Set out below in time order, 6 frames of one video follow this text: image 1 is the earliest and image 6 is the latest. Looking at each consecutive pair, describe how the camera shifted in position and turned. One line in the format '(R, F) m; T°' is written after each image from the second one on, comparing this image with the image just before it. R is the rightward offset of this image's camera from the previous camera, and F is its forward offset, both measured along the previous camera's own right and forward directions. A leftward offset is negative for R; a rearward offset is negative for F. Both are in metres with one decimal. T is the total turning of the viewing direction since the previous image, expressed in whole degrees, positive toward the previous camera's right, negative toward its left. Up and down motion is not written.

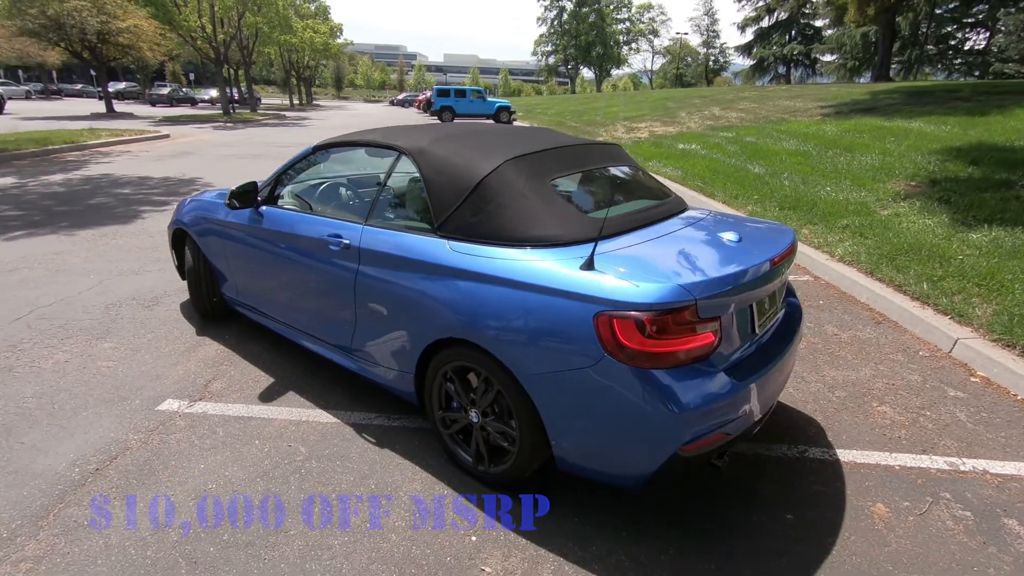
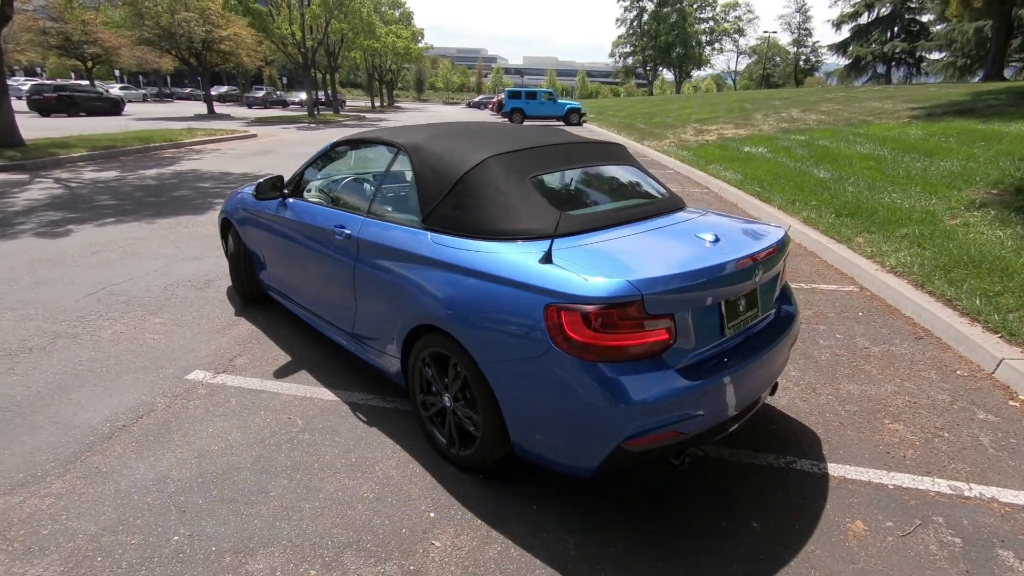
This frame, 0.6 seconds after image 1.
(+0.5, -0.1) m; -7°
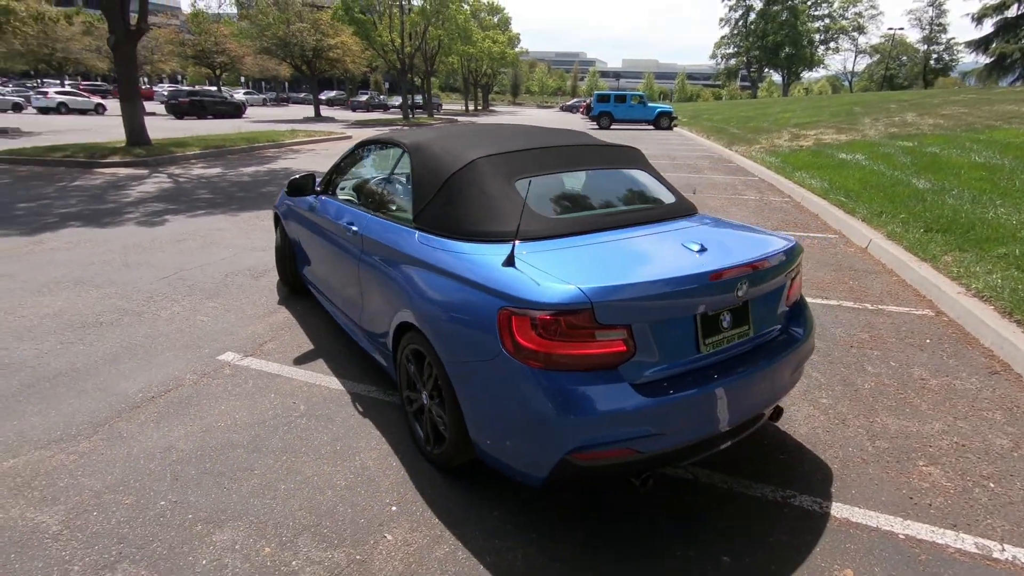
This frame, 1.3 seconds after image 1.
(+0.6, +0.1) m; -9°
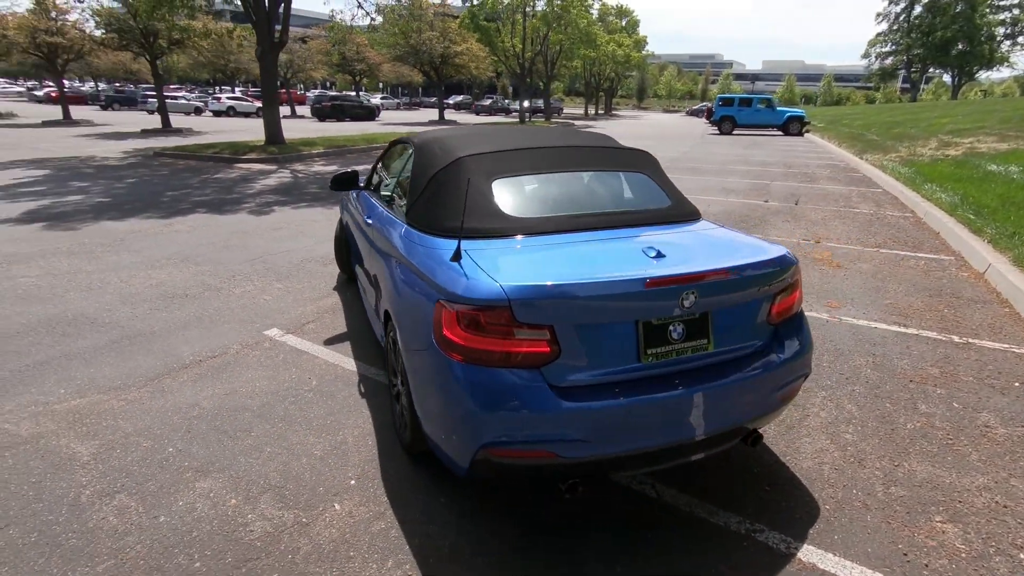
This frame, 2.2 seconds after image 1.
(+0.8, 0.0) m; -12°
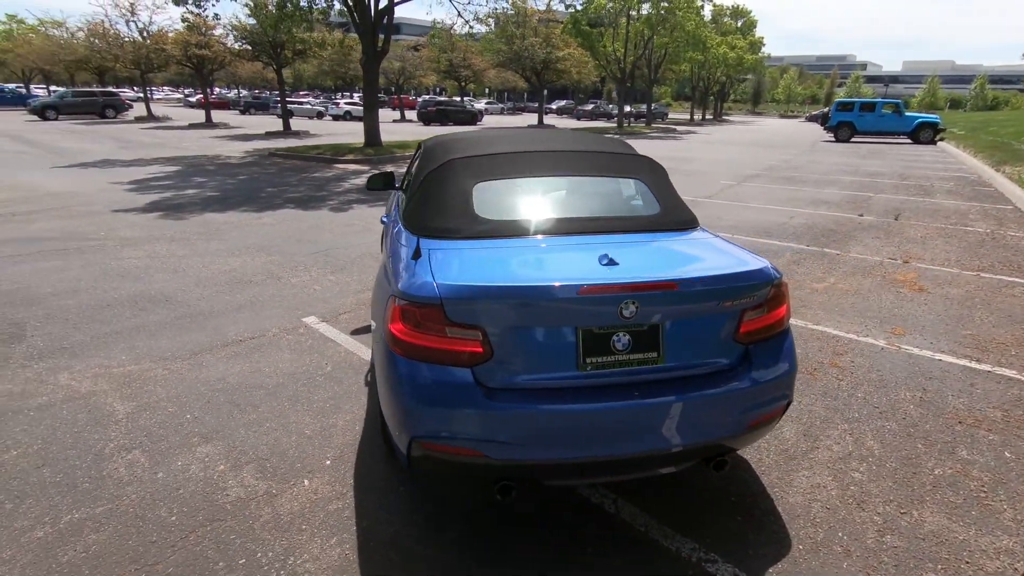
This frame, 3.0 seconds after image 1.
(+0.6, 0.0) m; -10°
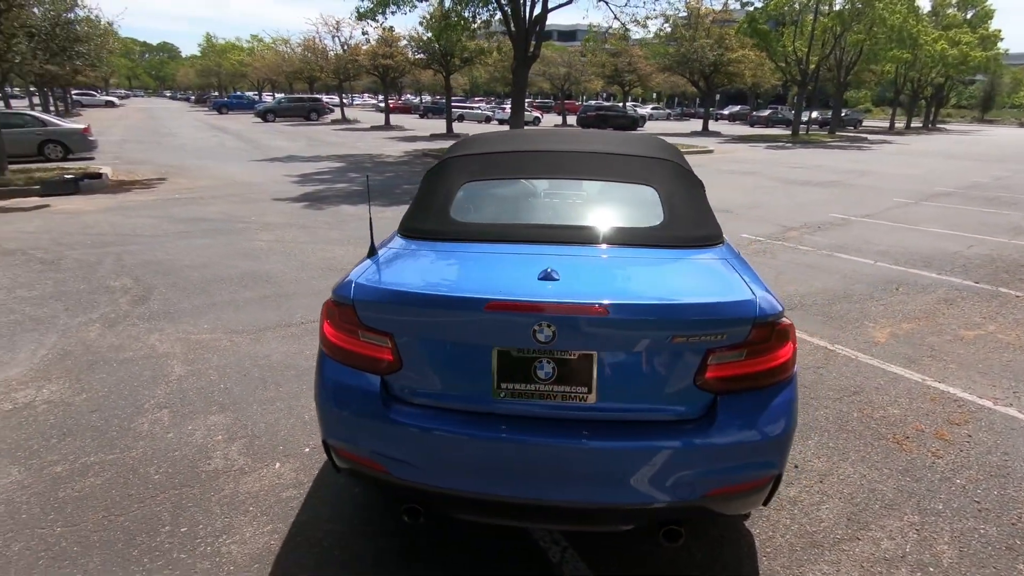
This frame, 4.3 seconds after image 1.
(+0.9, +0.4) m; -16°
